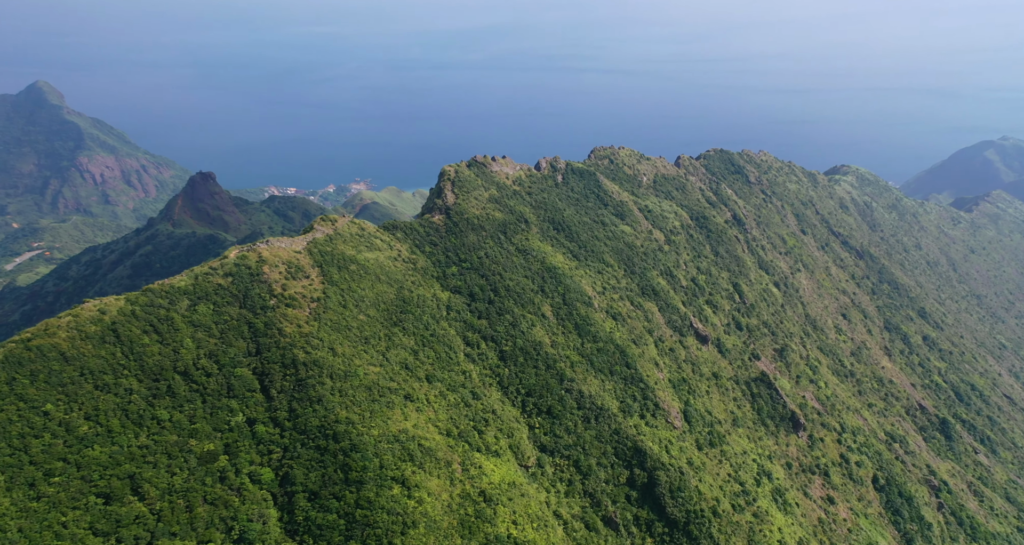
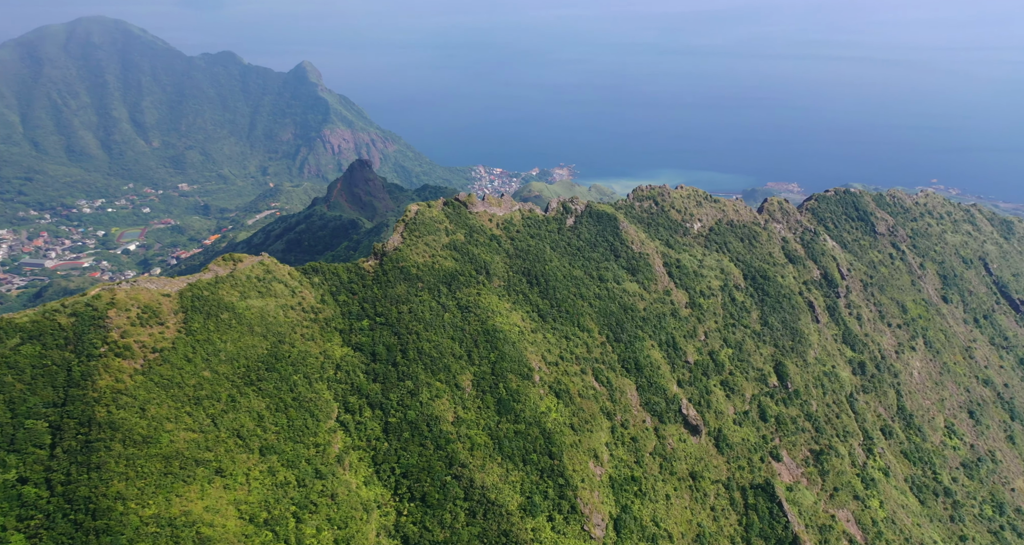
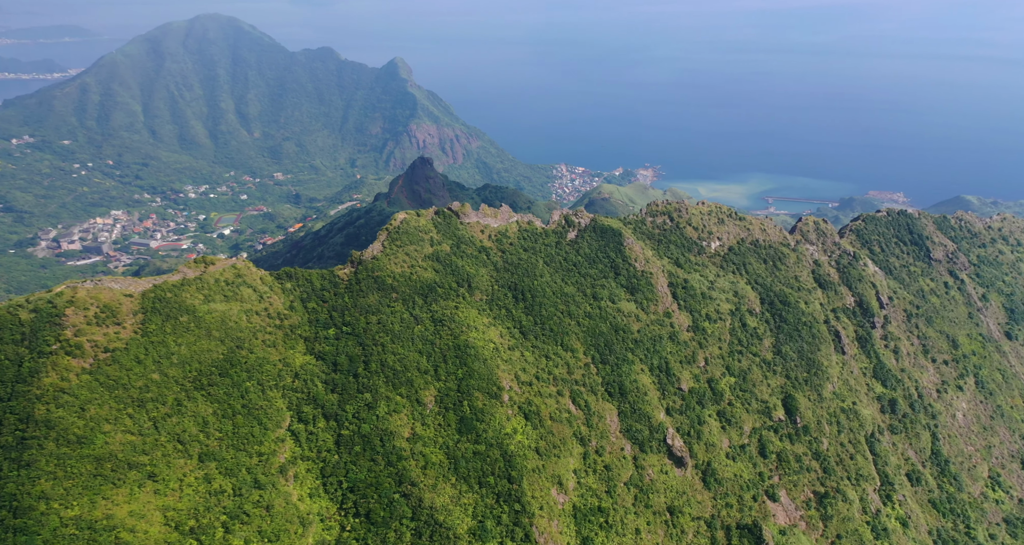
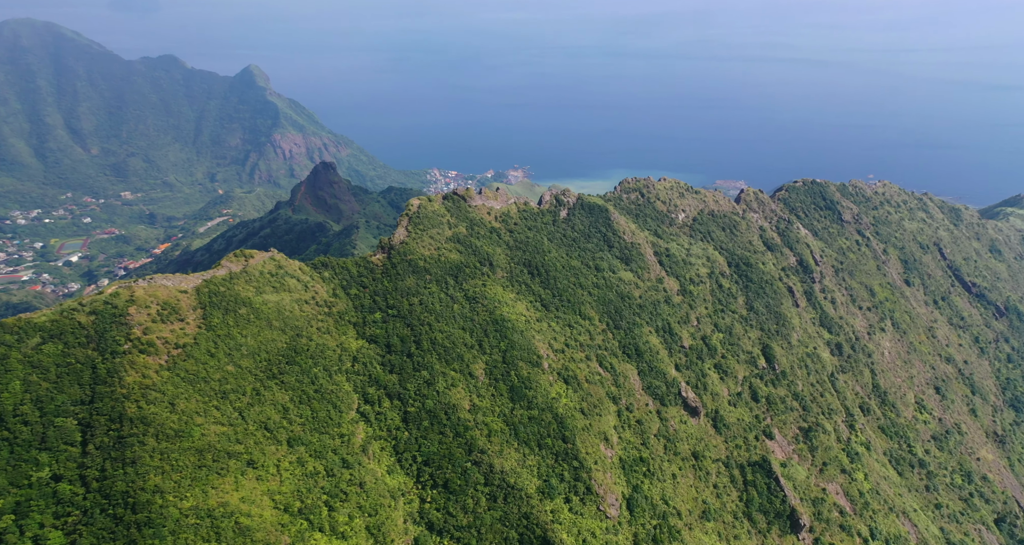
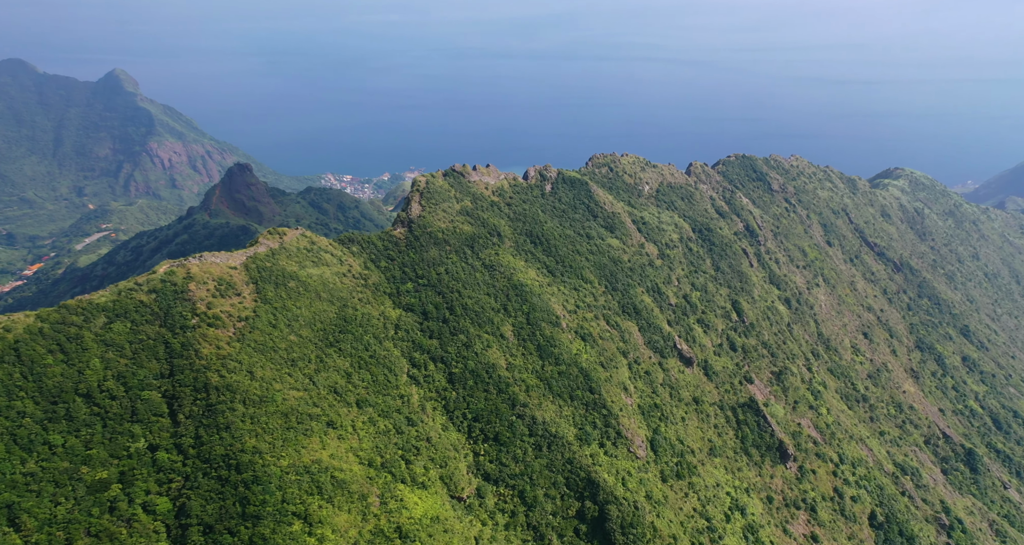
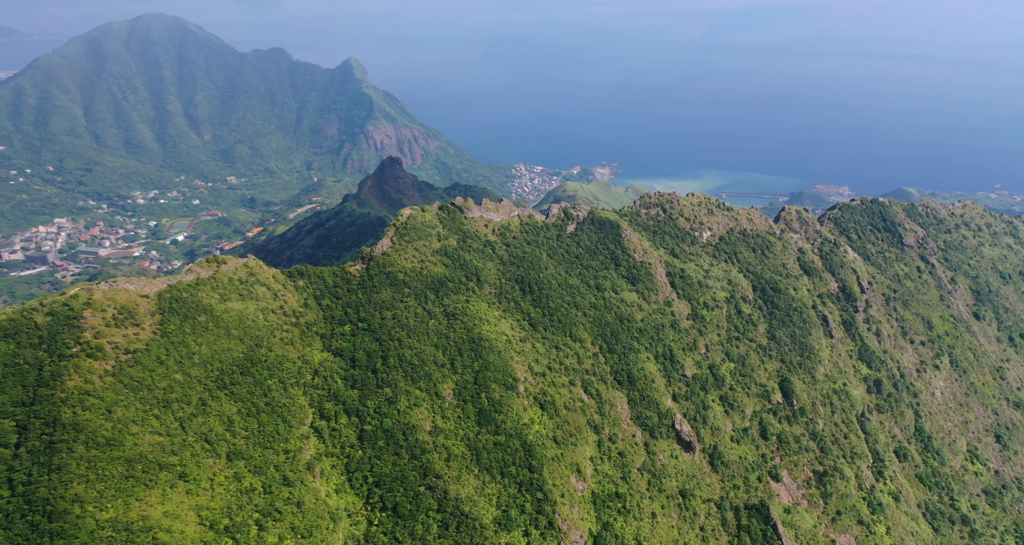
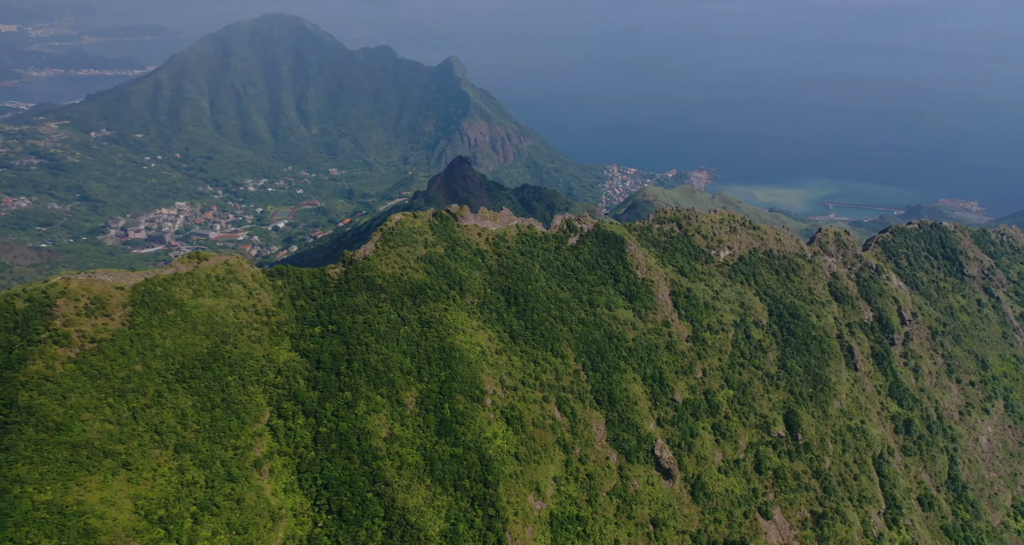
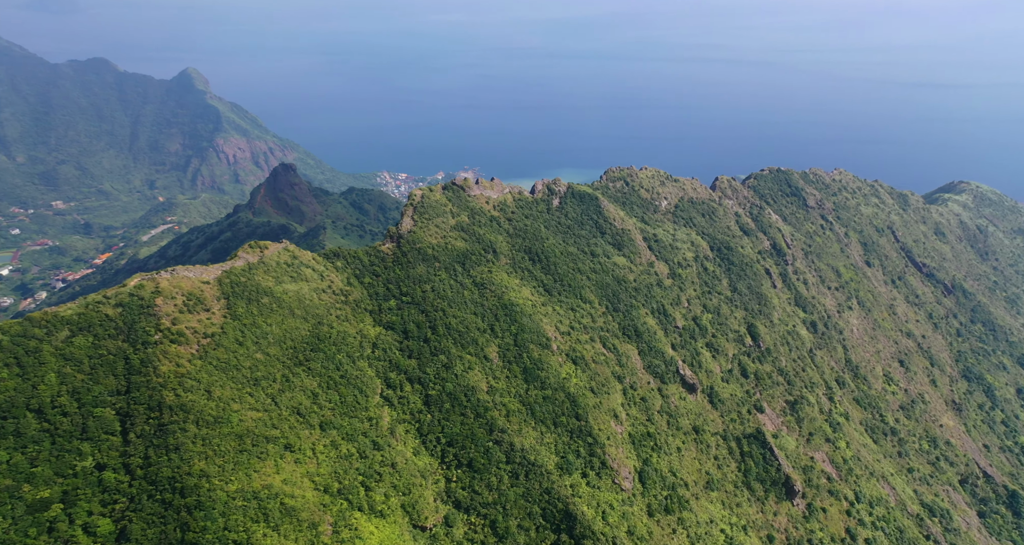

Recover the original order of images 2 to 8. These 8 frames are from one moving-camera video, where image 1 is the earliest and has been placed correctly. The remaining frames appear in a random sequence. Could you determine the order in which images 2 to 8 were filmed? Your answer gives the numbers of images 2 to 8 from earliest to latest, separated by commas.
5, 8, 4, 2, 6, 3, 7
